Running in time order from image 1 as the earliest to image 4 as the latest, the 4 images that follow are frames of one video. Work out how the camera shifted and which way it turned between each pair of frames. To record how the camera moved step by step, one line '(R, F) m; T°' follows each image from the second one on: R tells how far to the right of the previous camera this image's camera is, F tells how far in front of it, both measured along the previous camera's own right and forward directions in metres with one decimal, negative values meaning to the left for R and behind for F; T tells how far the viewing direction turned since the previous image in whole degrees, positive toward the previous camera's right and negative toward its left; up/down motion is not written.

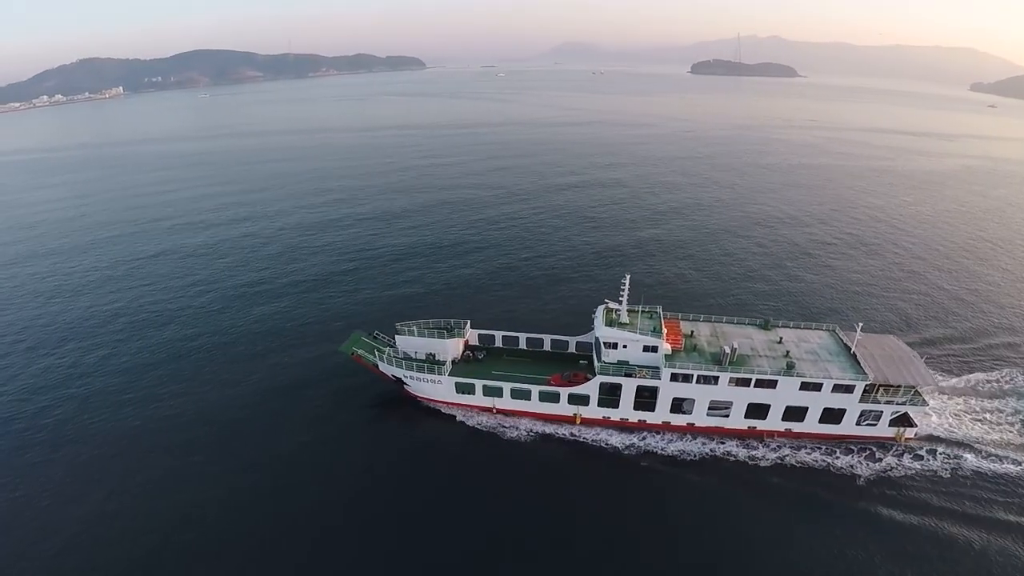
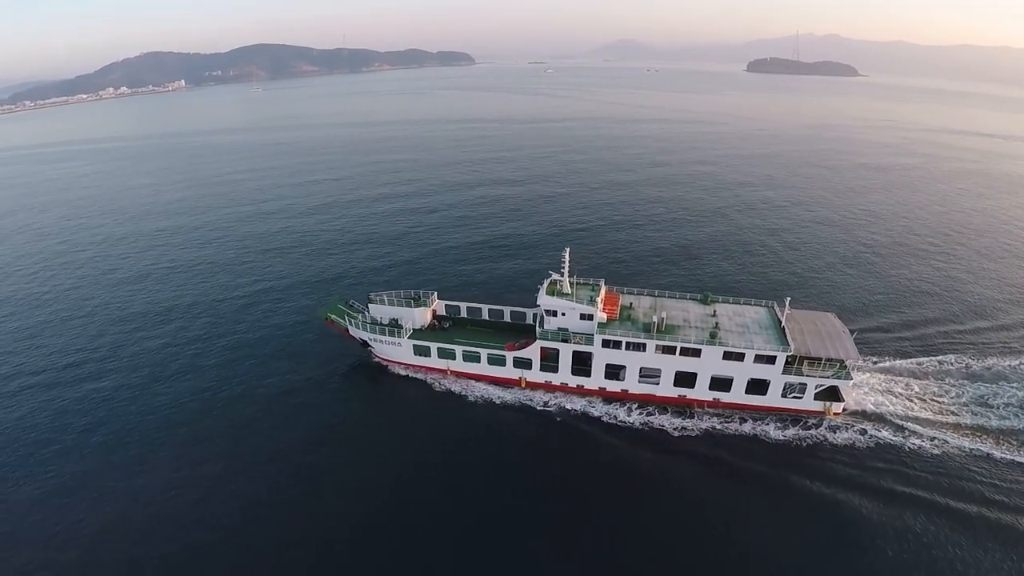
(+9.9, -3.9) m; -3°
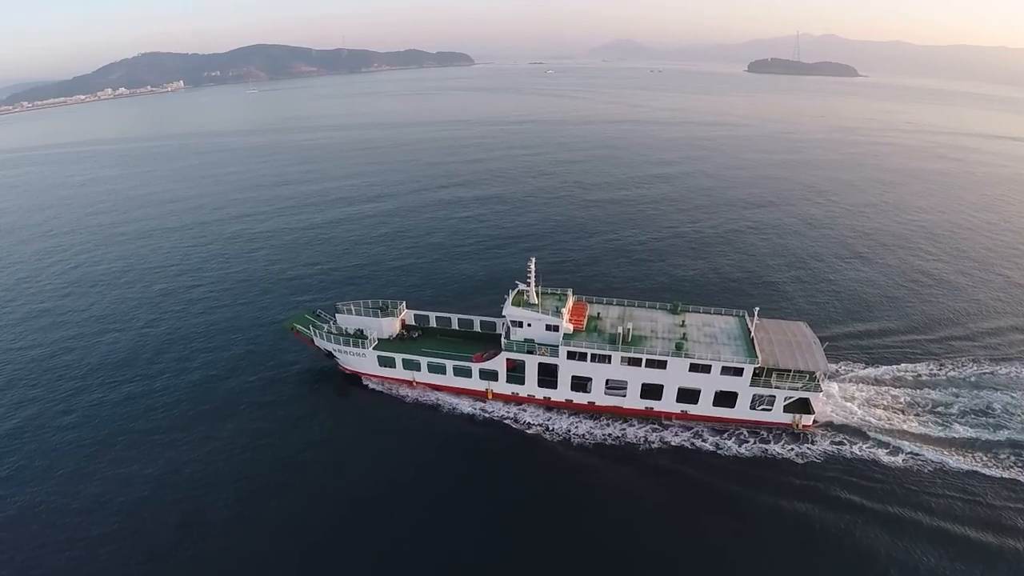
(+4.0, +1.3) m; 0°
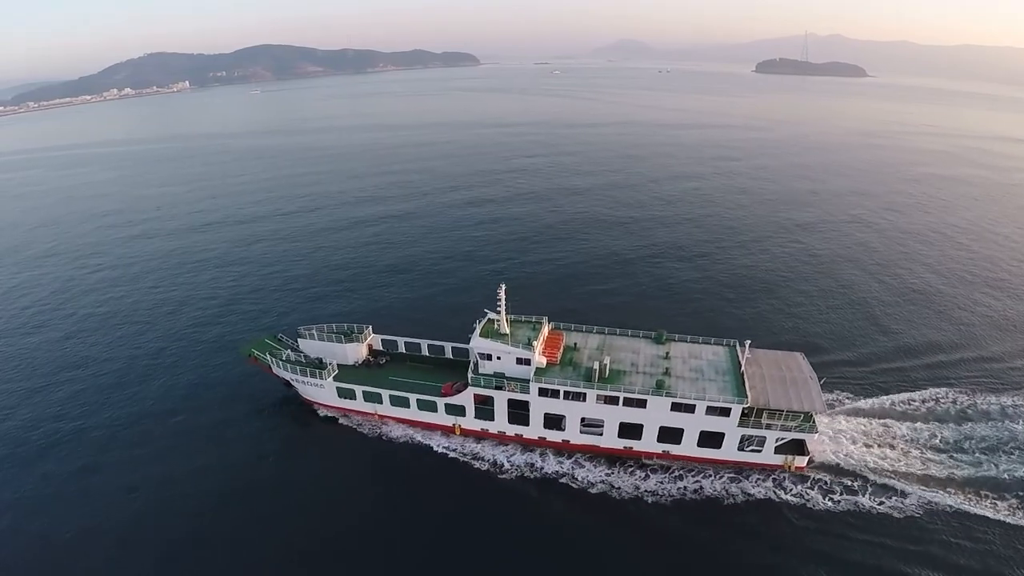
(+3.5, +4.7) m; 0°
